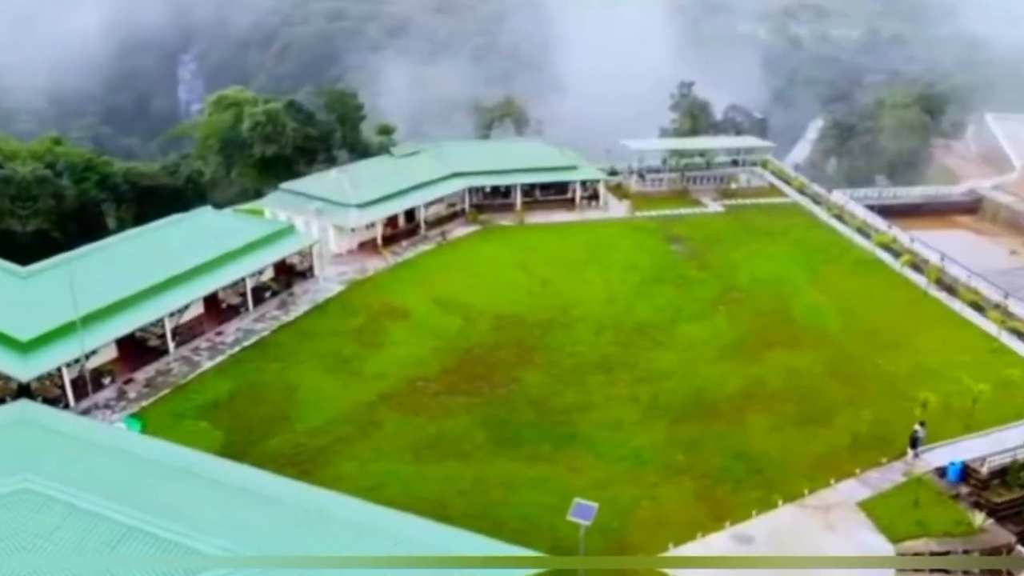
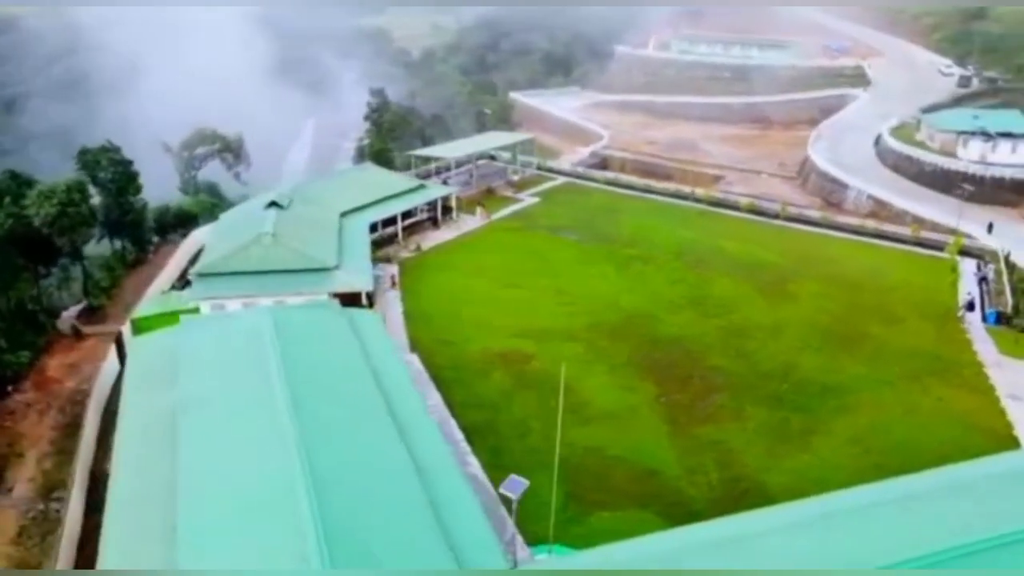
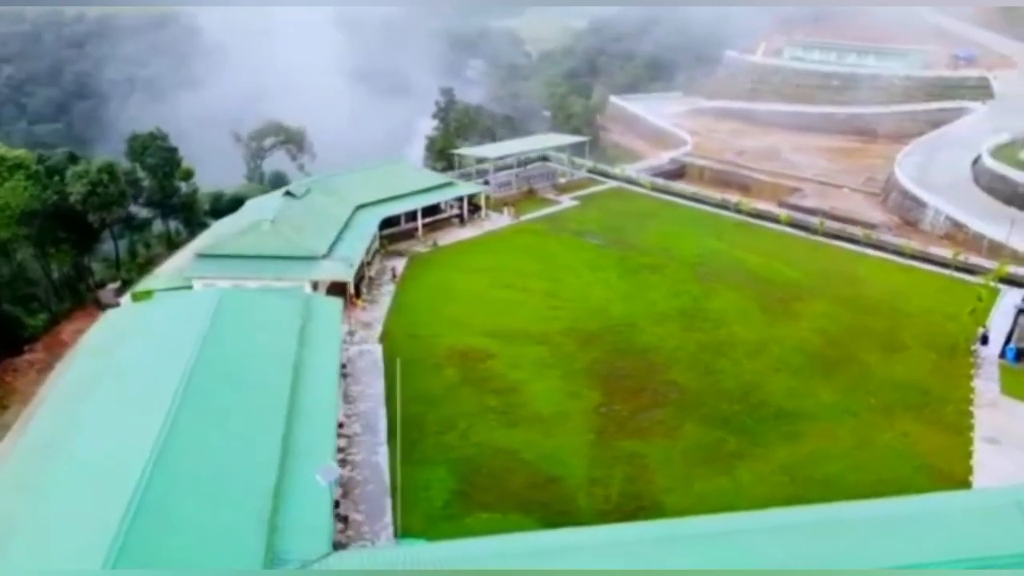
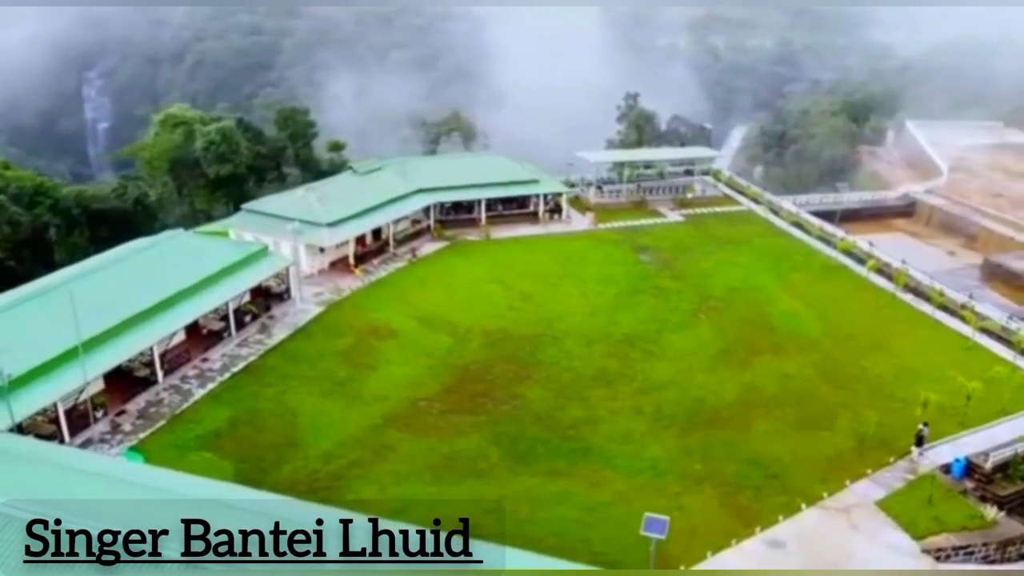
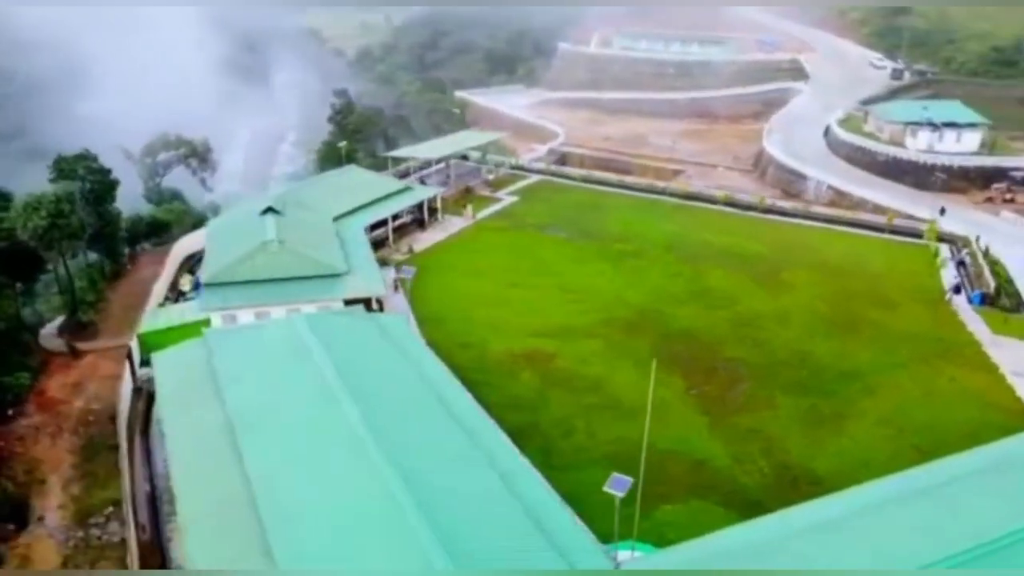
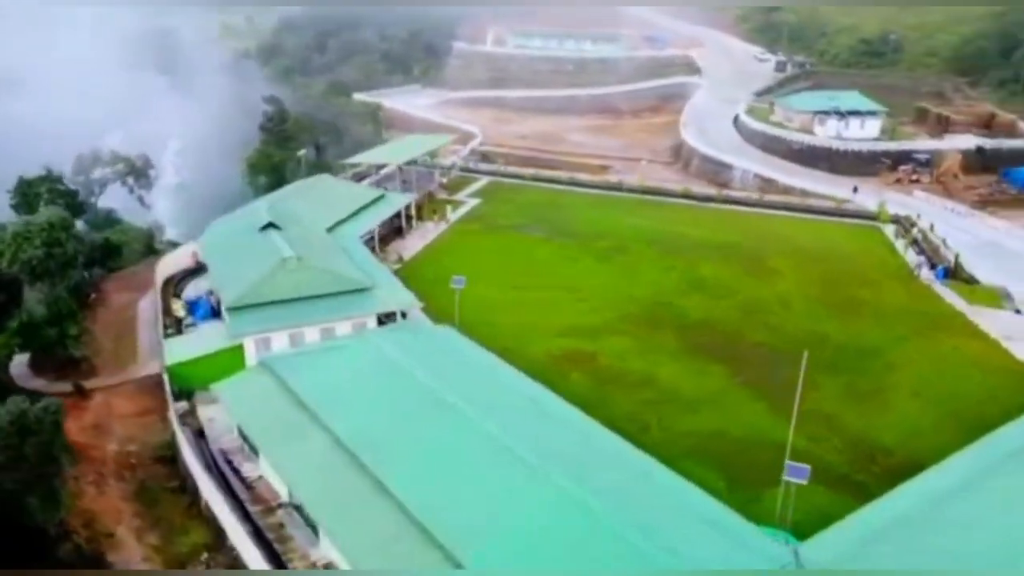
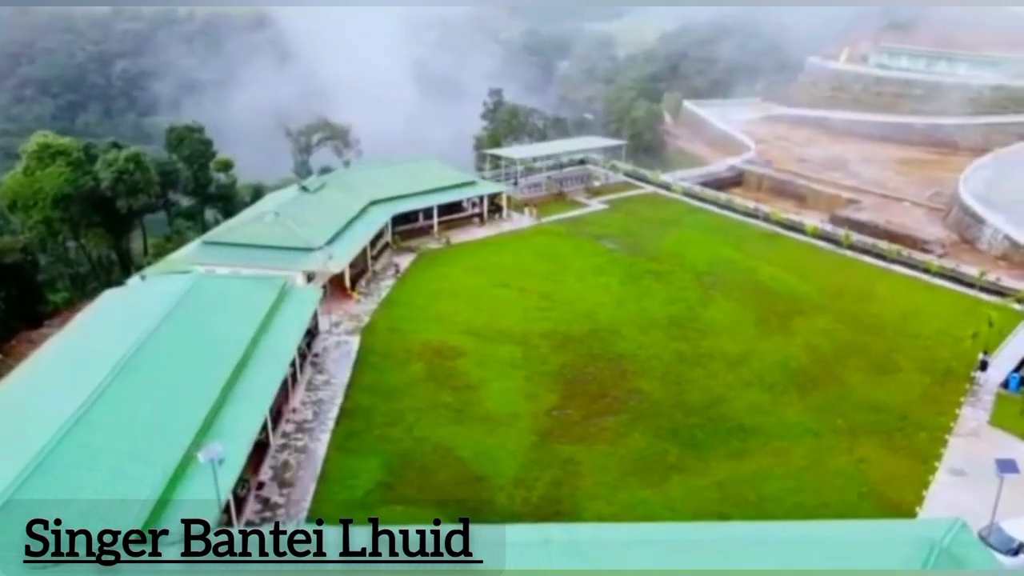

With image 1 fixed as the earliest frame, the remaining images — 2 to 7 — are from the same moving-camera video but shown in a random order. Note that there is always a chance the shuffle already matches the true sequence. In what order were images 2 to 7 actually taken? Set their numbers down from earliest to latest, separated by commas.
4, 7, 3, 2, 5, 6
